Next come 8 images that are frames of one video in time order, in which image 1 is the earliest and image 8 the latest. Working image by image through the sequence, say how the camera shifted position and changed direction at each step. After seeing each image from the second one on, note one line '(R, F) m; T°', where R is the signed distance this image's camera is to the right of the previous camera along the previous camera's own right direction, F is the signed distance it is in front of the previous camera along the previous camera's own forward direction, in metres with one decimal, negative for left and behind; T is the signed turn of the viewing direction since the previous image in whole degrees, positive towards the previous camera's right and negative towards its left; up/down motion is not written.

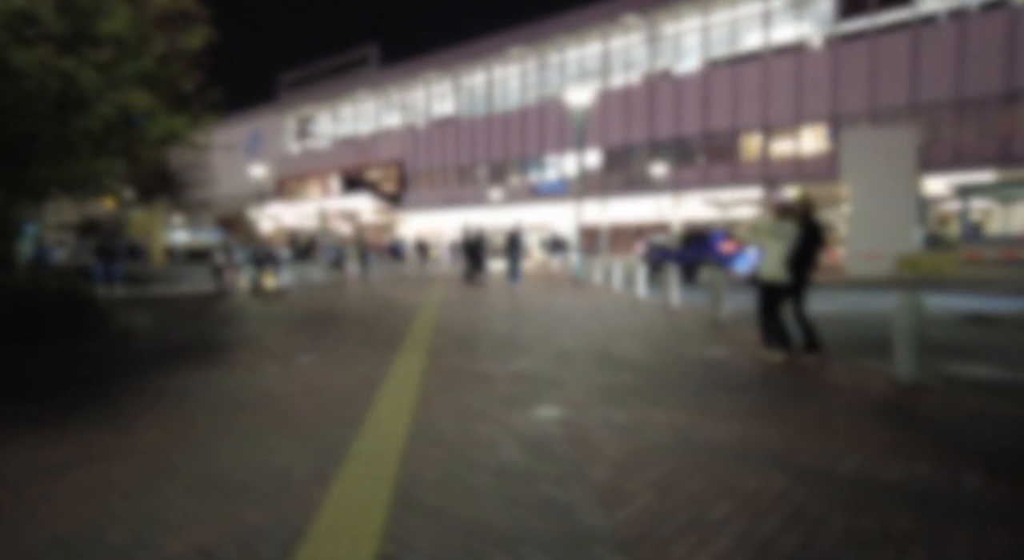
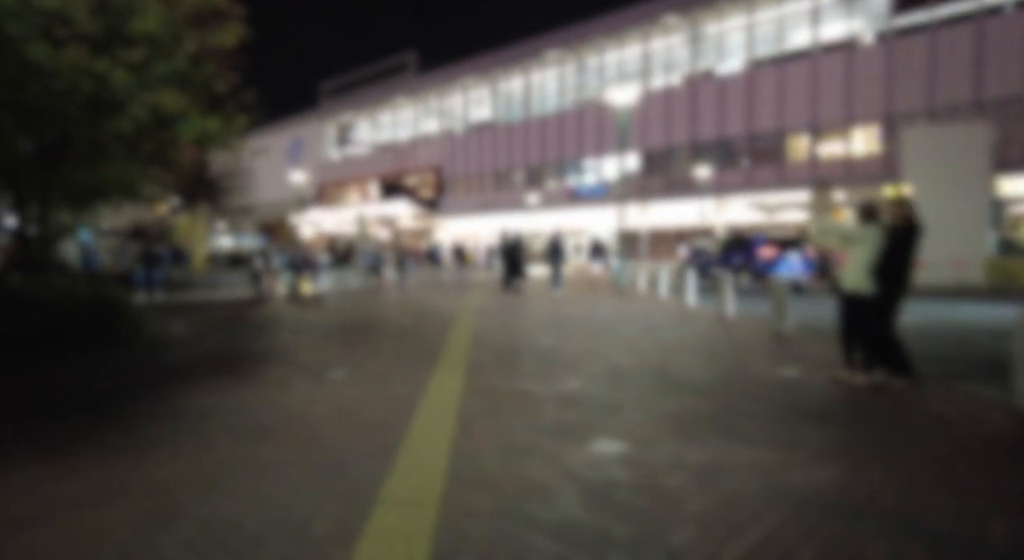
(-0.1, +0.6) m; -4°
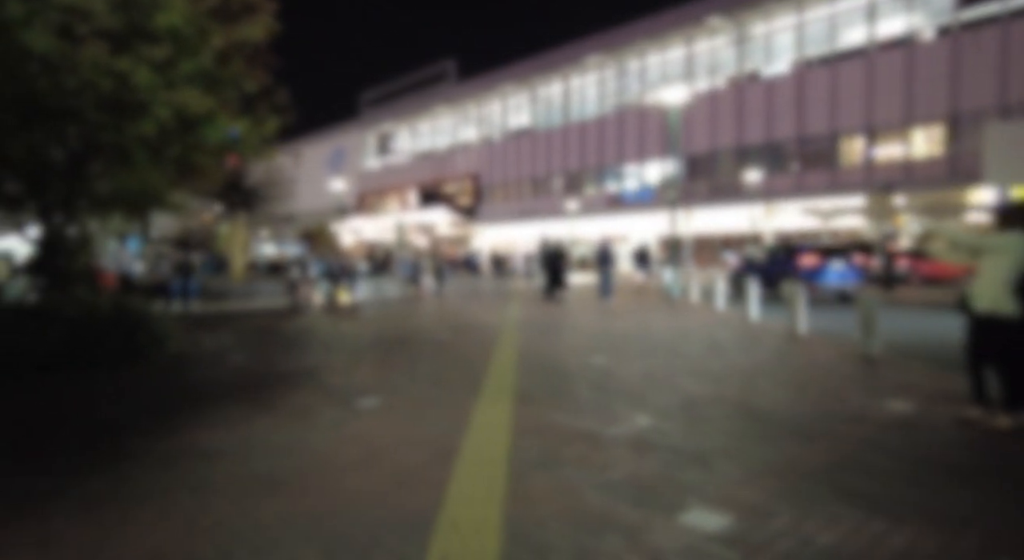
(-0.2, +0.9) m; -4°
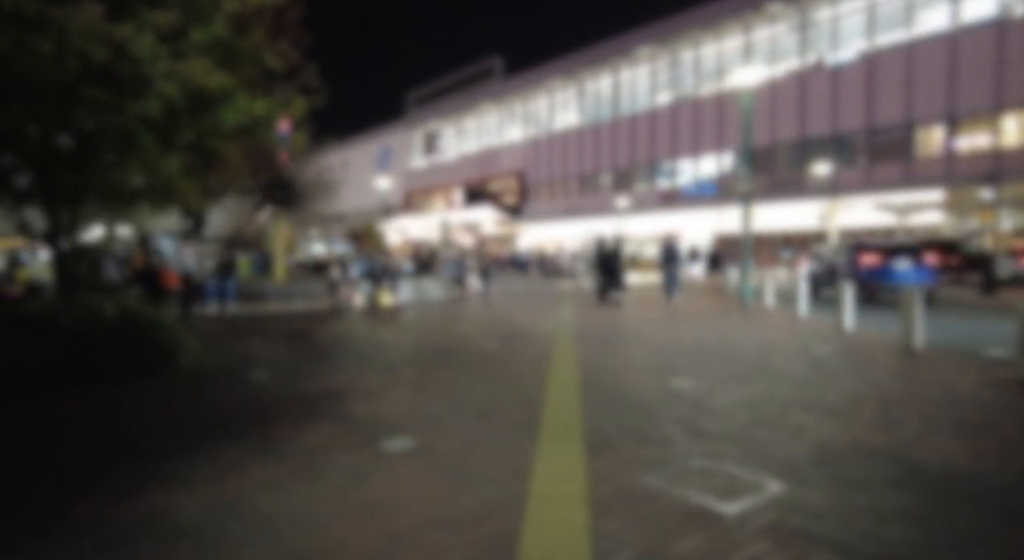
(-0.2, +1.4) m; -4°
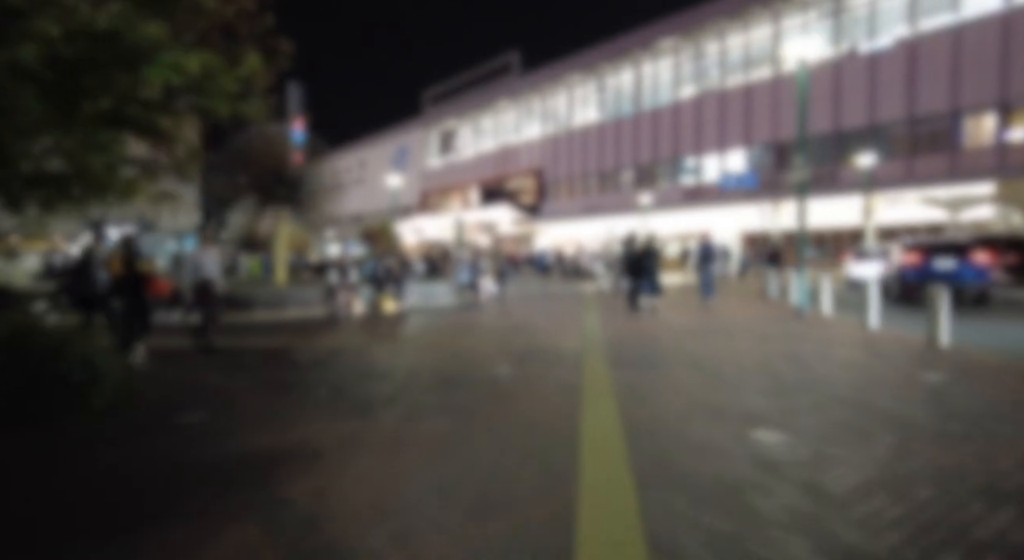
(0.0, +1.9) m; -2°
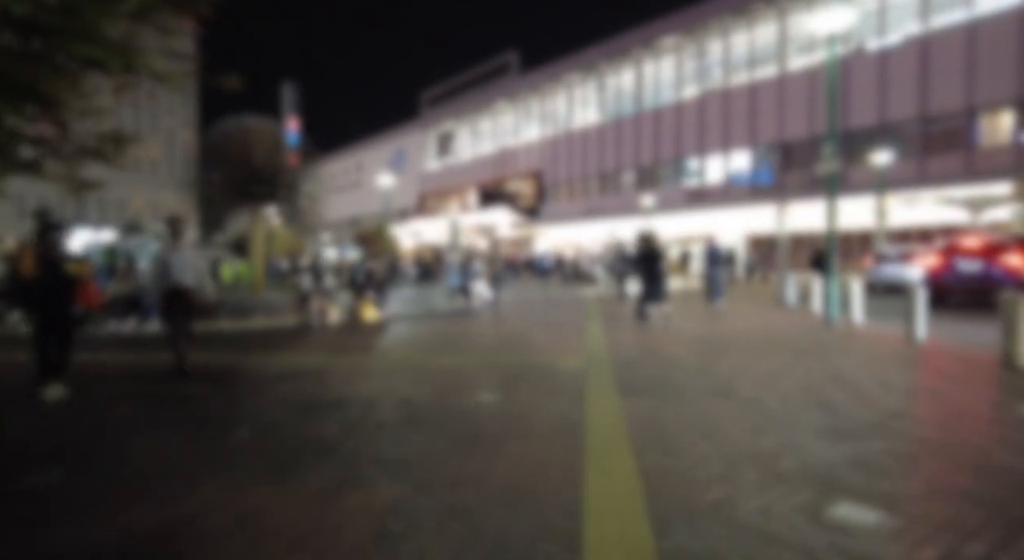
(+0.2, +1.6) m; 0°
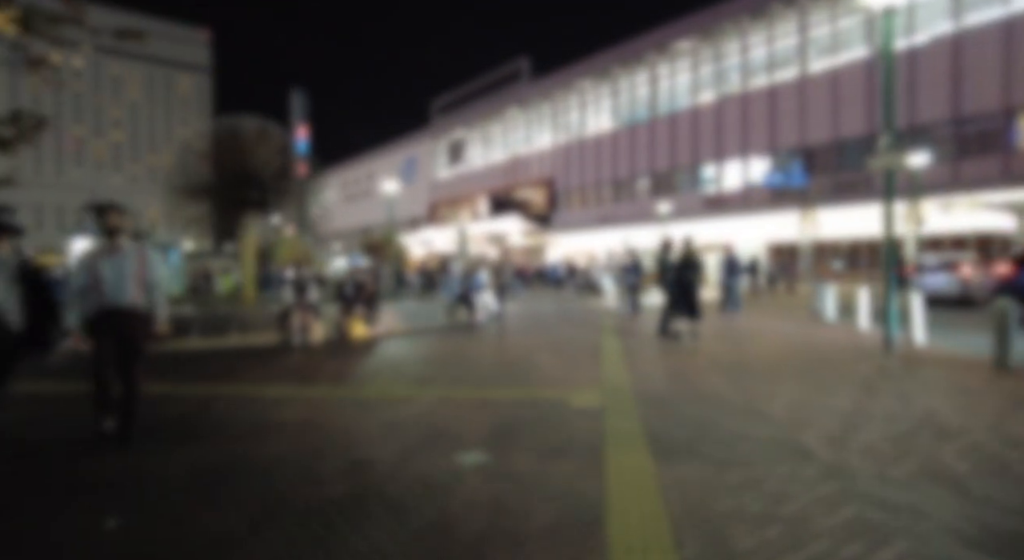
(+0.2, +1.6) m; -1°
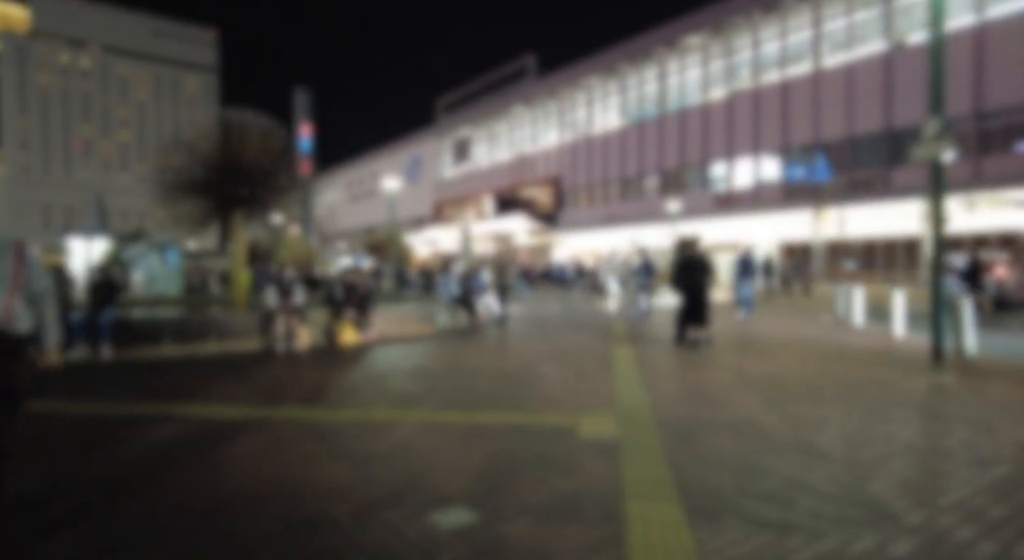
(+0.1, +1.1) m; -1°
